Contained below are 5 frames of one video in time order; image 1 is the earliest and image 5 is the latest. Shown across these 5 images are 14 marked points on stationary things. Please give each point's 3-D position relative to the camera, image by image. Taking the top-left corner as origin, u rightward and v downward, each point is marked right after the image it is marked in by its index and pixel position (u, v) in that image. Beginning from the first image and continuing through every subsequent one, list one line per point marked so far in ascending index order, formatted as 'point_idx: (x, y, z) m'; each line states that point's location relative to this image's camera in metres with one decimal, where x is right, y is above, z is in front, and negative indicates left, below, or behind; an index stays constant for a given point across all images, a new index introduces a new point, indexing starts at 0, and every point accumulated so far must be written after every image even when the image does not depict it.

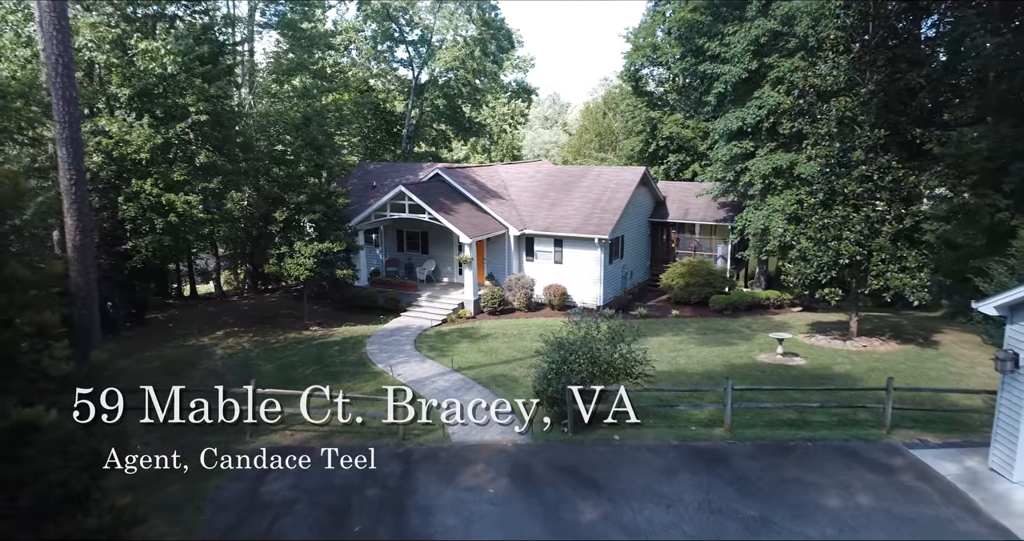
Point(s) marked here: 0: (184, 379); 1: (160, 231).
0: (-7.2, -2.4, +15.7) m
1: (-8.8, +1.0, +17.7) m
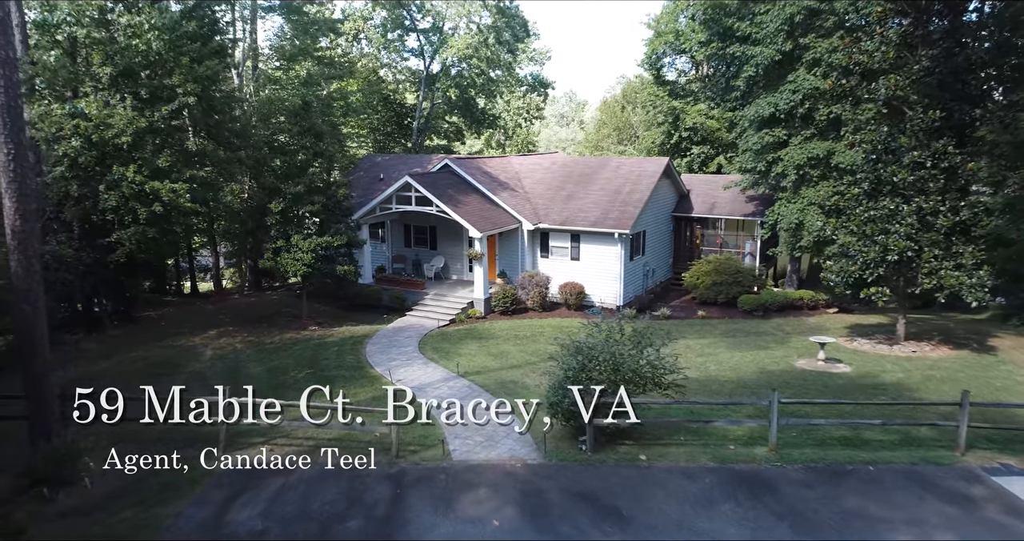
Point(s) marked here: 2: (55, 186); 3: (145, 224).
0: (-7.0, -2.3, +14.3) m
1: (-8.5, +1.1, +16.4) m
2: (-10.0, +1.9, +15.6) m
3: (-8.4, +1.1, +16.4) m
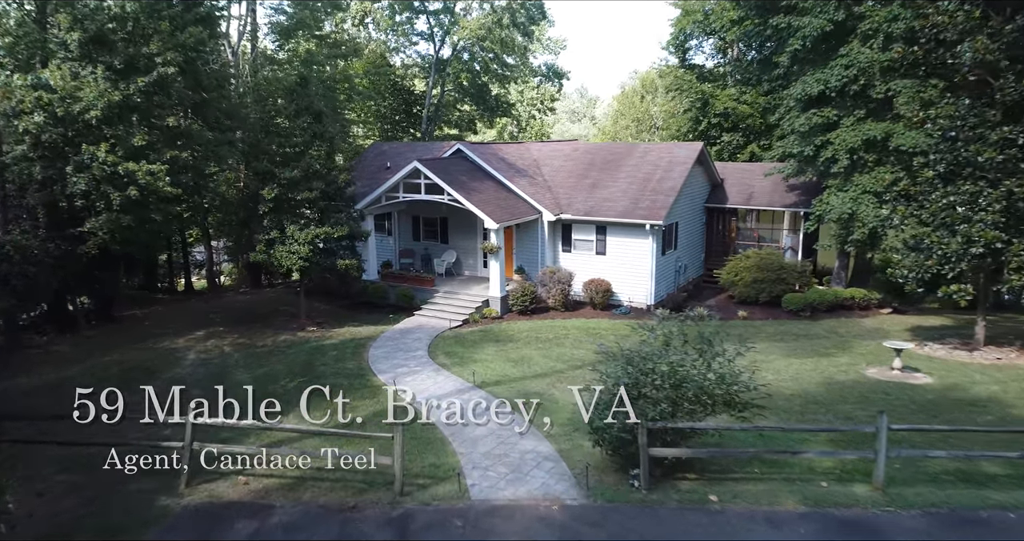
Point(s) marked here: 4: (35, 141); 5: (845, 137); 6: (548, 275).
0: (-6.6, -2.2, +12.4) m
1: (-8.0, +1.2, +14.5) m
2: (-9.5, +2.0, +13.7) m
3: (-8.0, +1.2, +14.5) m
4: (-9.2, +2.5, +13.7) m
5: (+8.6, +3.4, +18.4) m
6: (+1.0, -0.1, +19.1) m
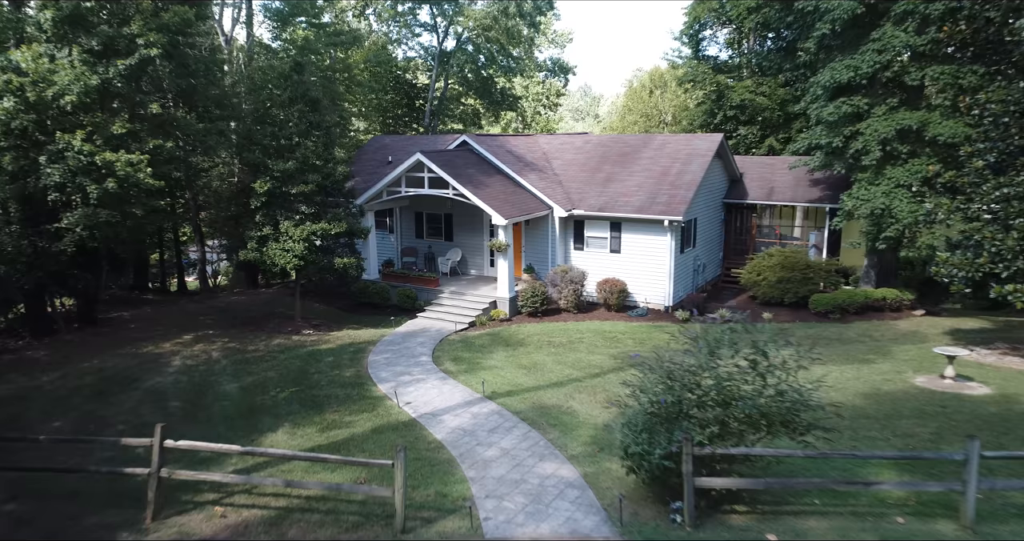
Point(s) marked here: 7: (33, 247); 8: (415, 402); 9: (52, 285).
0: (-6.4, -2.1, +11.3) m
1: (-7.8, +1.3, +13.4) m
2: (-9.3, +2.0, +12.5) m
3: (-7.8, +1.2, +13.3) m
4: (-9.0, +2.5, +12.6) m
5: (+8.8, +3.5, +17.2) m
6: (+1.2, -0.1, +17.9) m
7: (-9.1, +0.5, +13.6) m
8: (-1.5, -2.0, +11.0) m
9: (-9.8, -0.3, +15.2) m
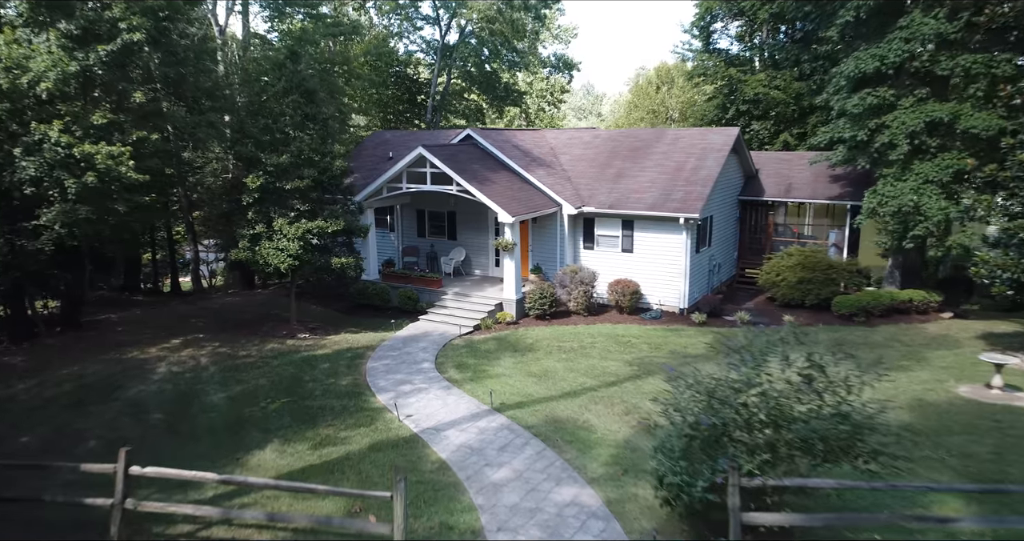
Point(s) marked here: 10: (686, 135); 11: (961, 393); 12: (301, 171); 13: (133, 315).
0: (-6.2, -2.2, +10.4) m
1: (-7.6, +1.3, +12.5) m
2: (-9.2, +2.0, +11.7) m
3: (-7.6, +1.2, +12.4) m
4: (-8.8, +2.5, +11.7) m
5: (+9.0, +3.5, +16.3) m
6: (+1.4, -0.1, +17.0) m
7: (-9.0, +0.5, +12.7) m
8: (-1.3, -2.0, +10.1) m
9: (-9.6, -0.3, +14.3) m
10: (+4.8, +3.7, +19.8) m
11: (+6.8, -1.9, +10.8) m
12: (-4.6, +2.2, +15.7) m
13: (-9.7, -1.1, +18.3) m
